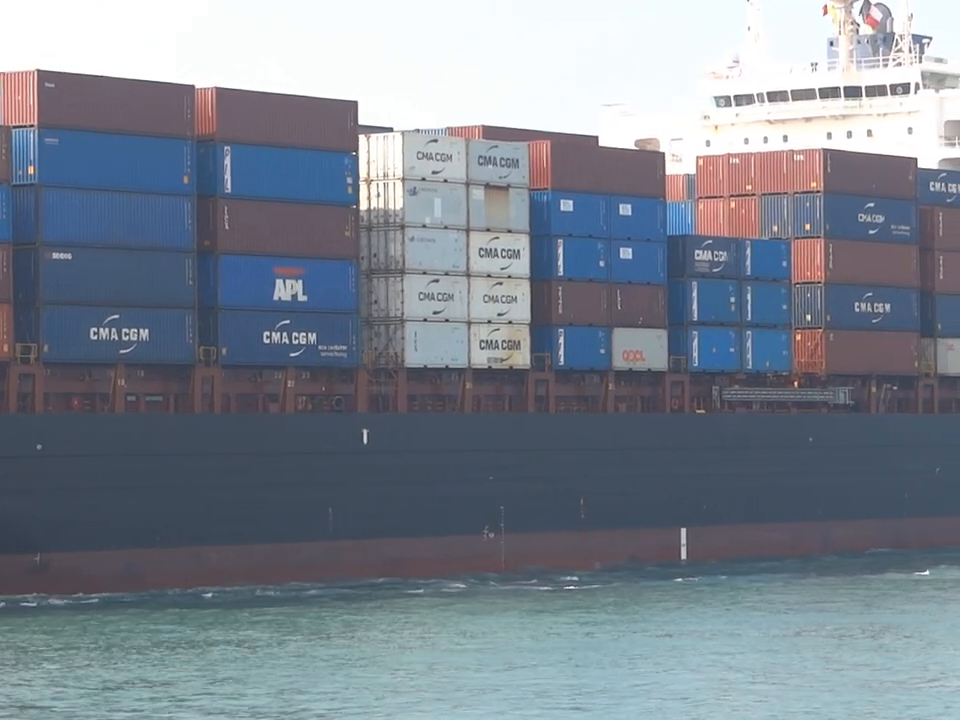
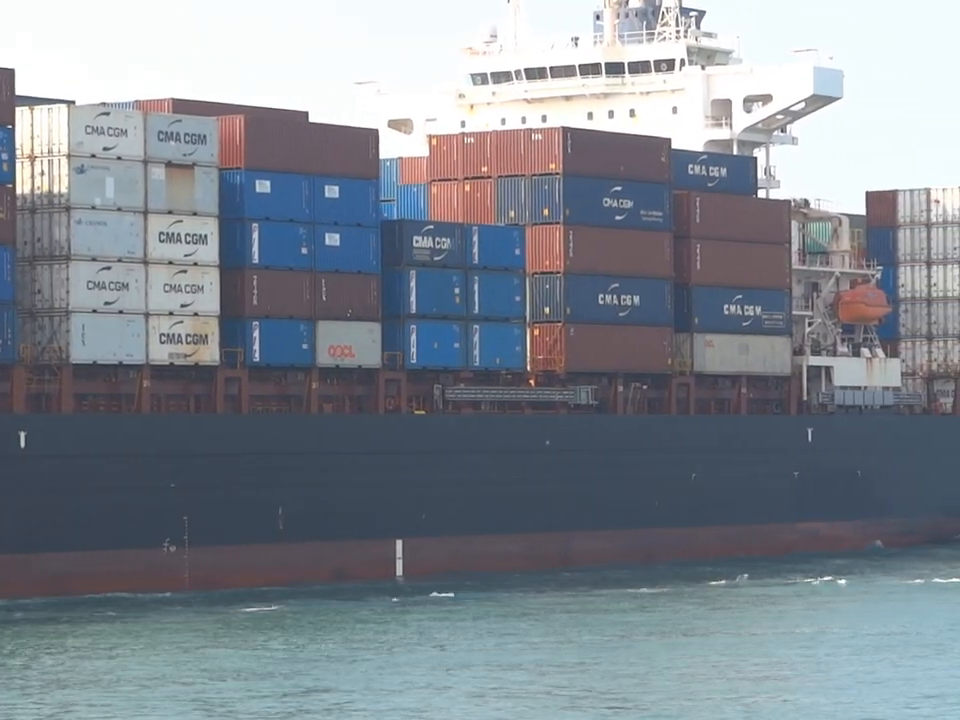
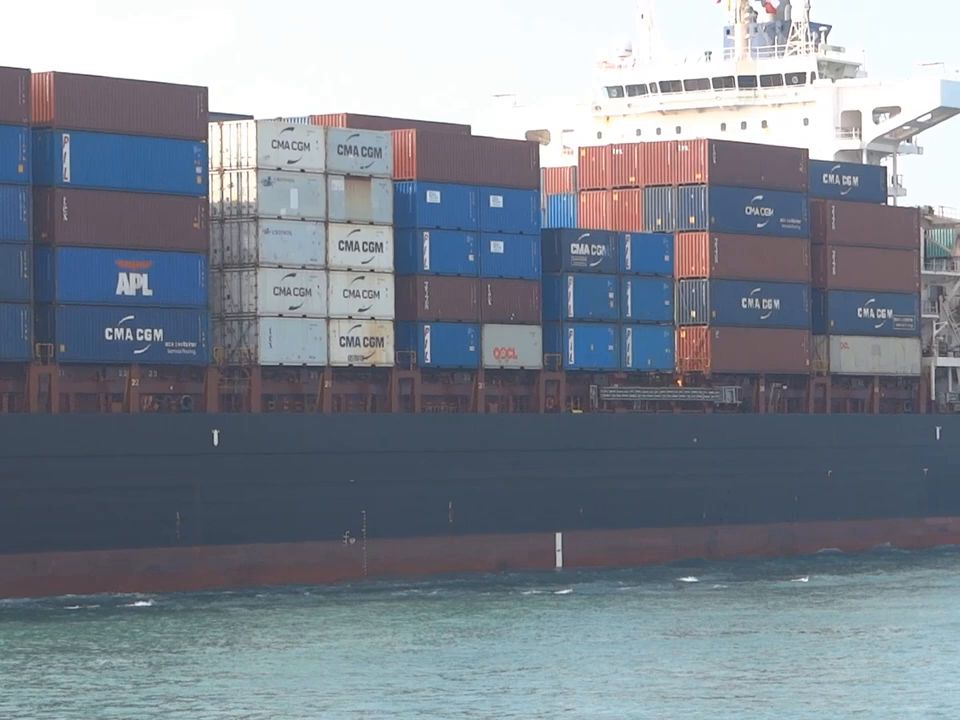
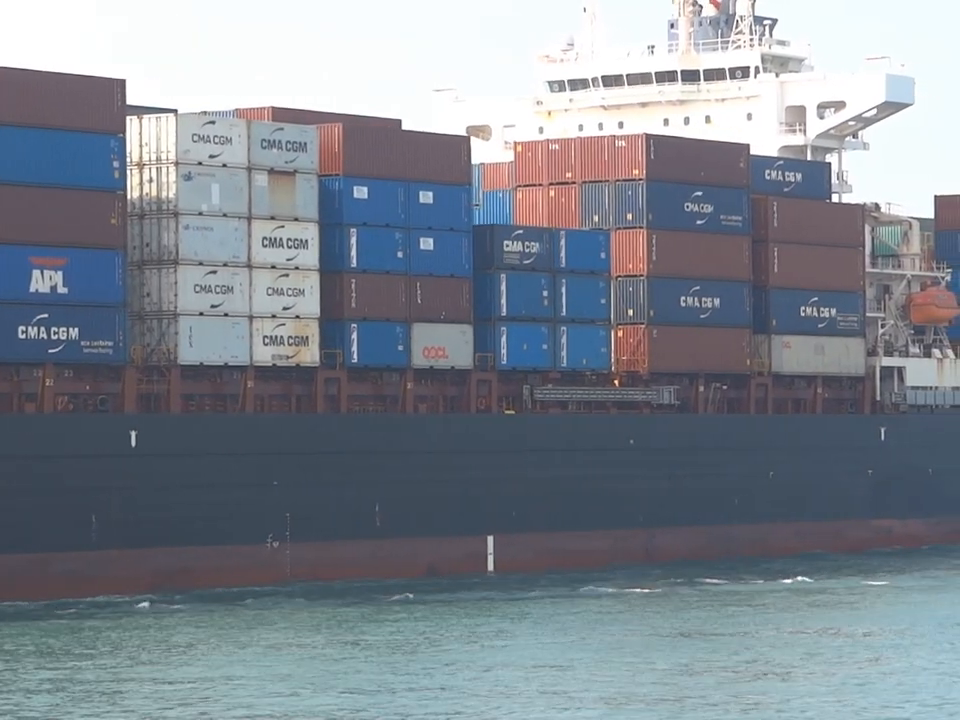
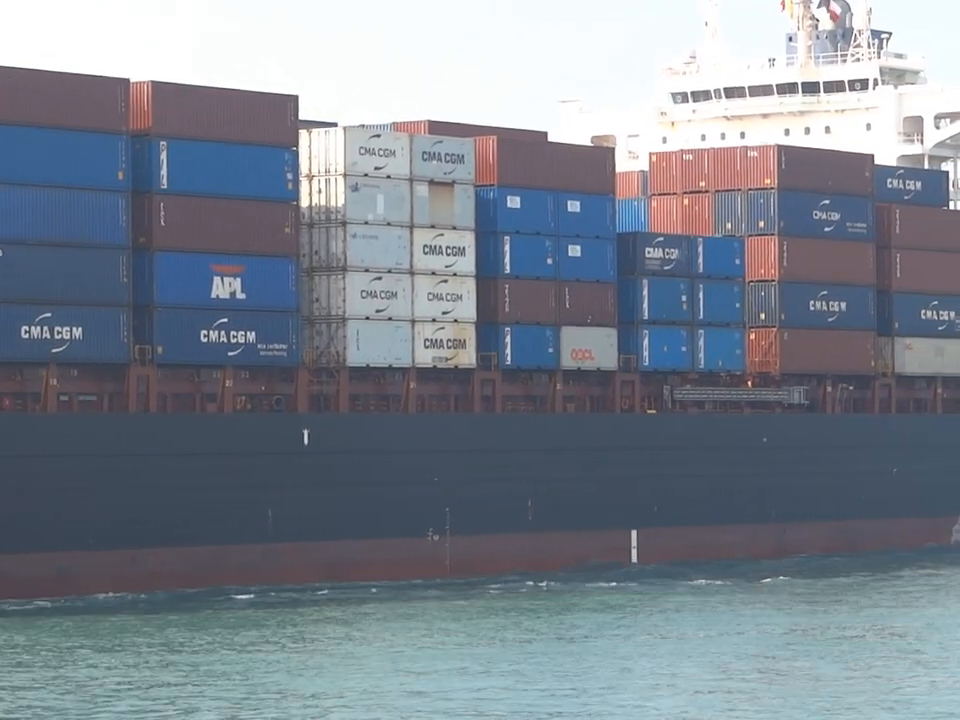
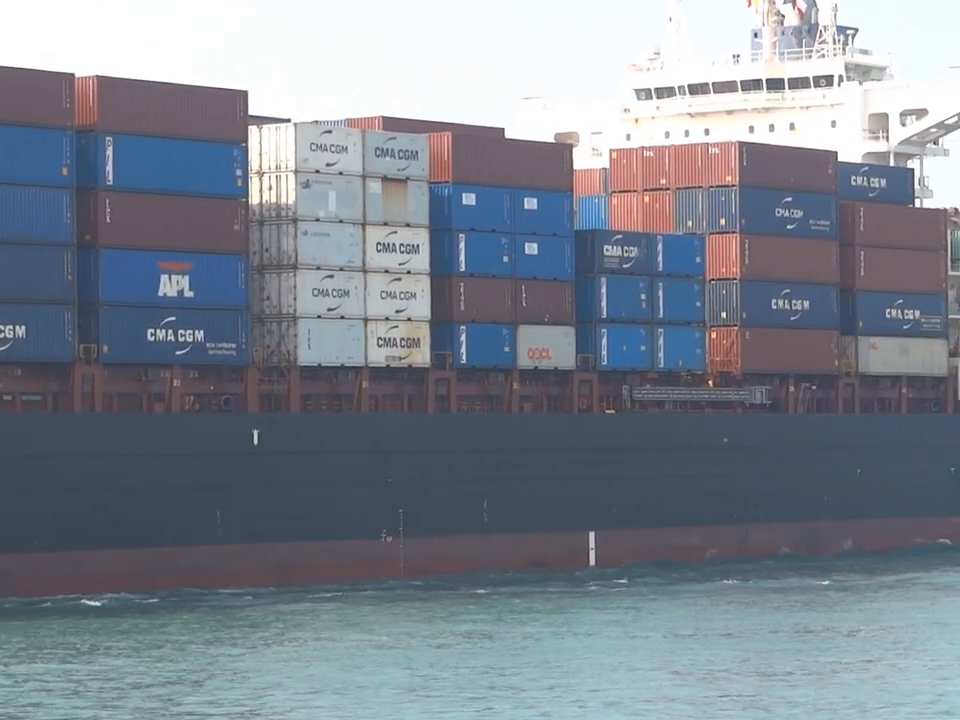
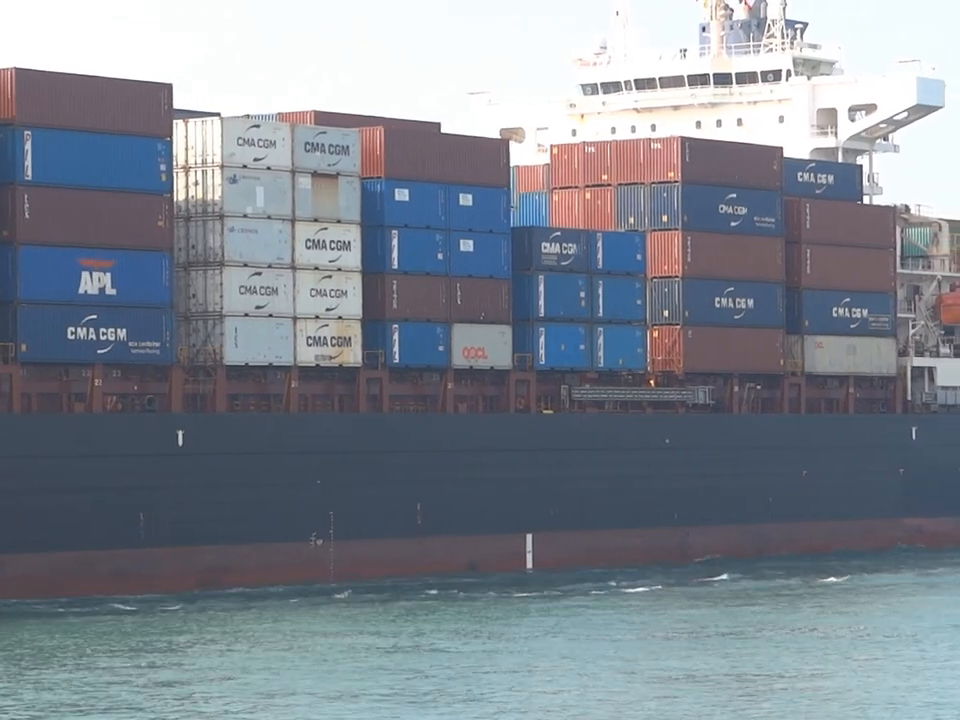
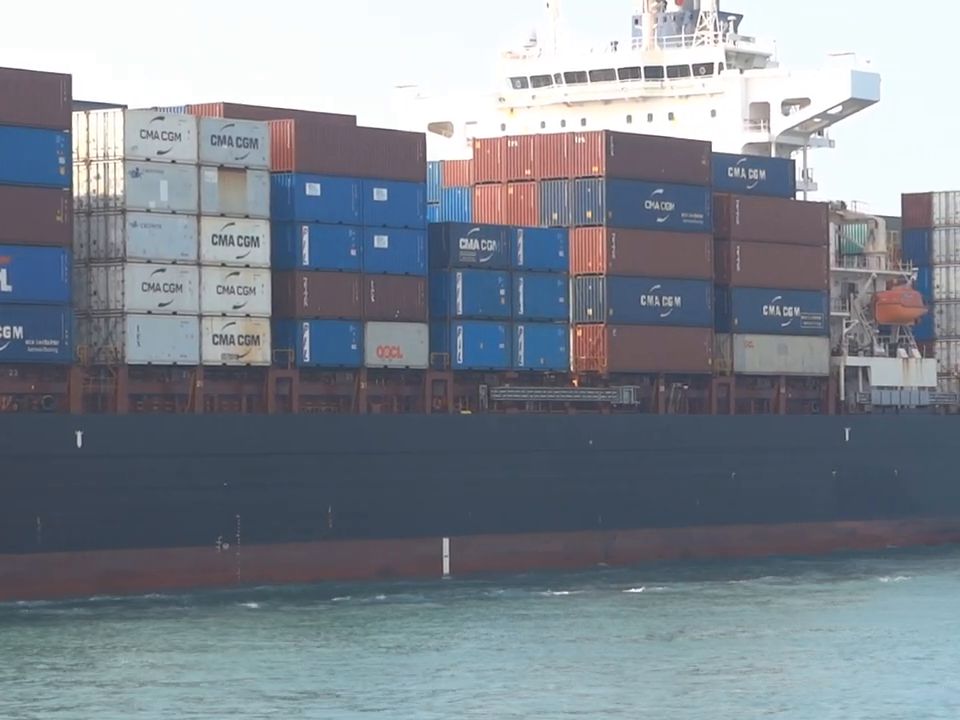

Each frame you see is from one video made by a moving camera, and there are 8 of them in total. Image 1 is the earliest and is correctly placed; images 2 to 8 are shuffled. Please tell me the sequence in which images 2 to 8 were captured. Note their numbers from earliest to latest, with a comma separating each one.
5, 6, 3, 7, 4, 8, 2
